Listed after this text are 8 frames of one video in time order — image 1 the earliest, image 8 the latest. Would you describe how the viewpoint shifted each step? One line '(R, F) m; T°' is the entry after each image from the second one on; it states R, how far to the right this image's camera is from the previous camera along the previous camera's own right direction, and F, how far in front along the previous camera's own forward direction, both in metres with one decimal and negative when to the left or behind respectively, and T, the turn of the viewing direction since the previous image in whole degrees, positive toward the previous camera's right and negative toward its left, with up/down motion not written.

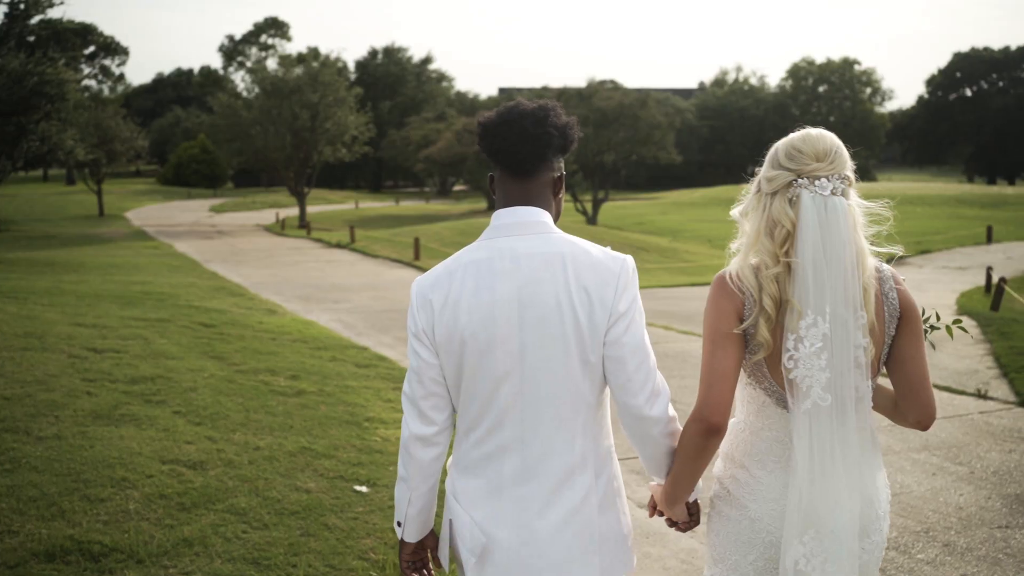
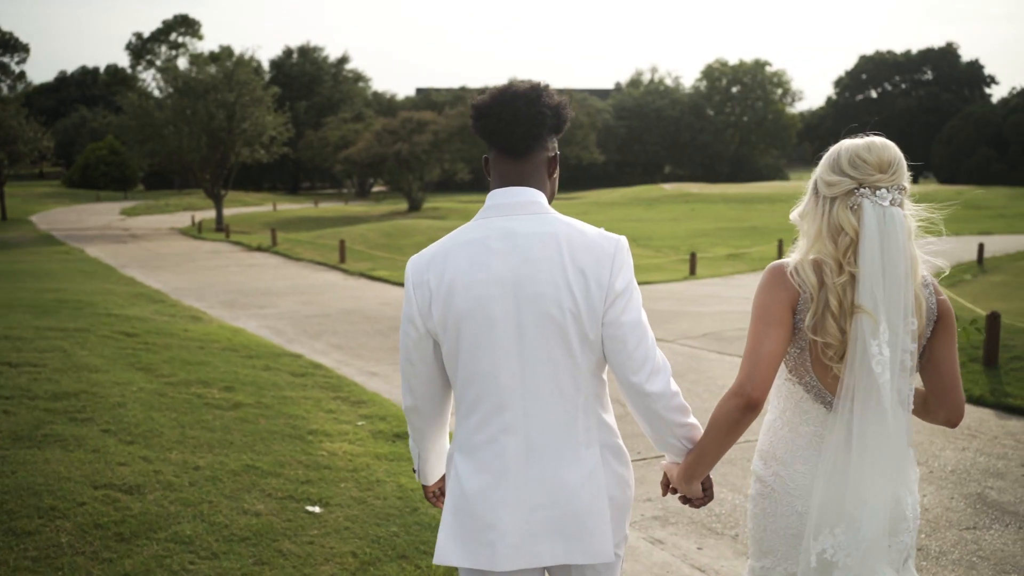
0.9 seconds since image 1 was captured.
(-0.2, +0.3) m; +5°
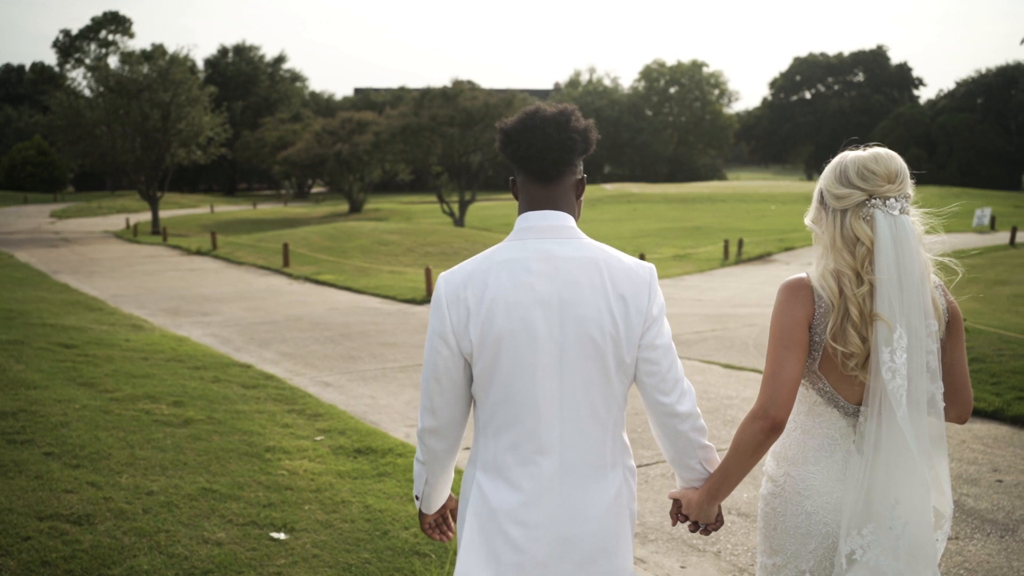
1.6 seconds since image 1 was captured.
(-0.2, +0.2) m; +3°
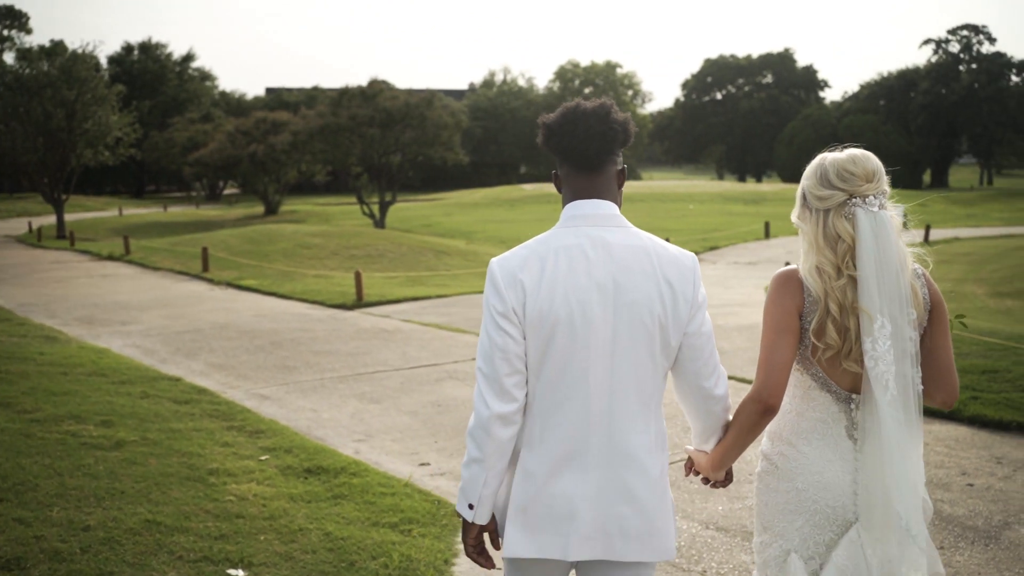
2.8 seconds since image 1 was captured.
(-0.3, +0.3) m; +5°
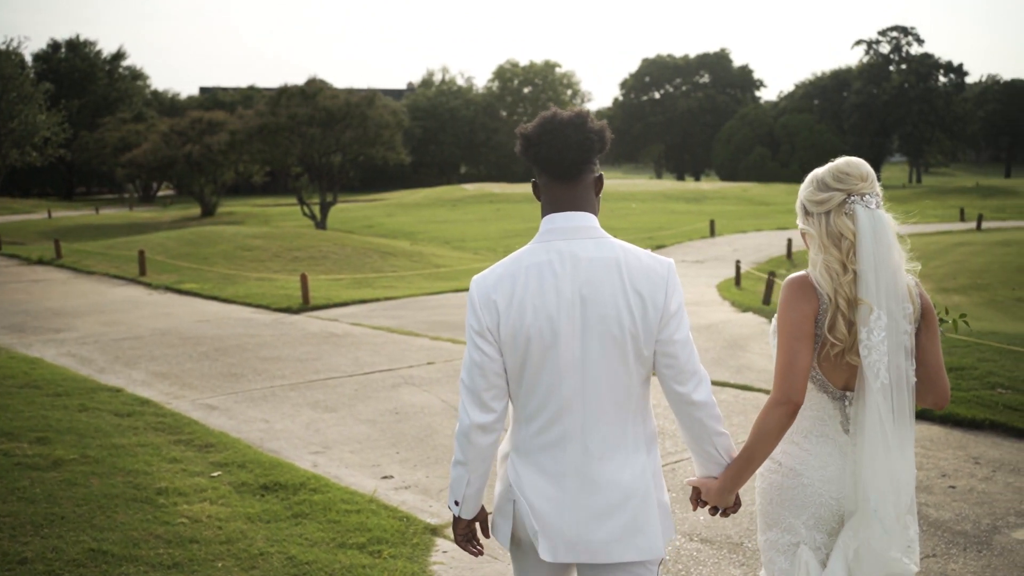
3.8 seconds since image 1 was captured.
(-0.2, +0.3) m; +3°
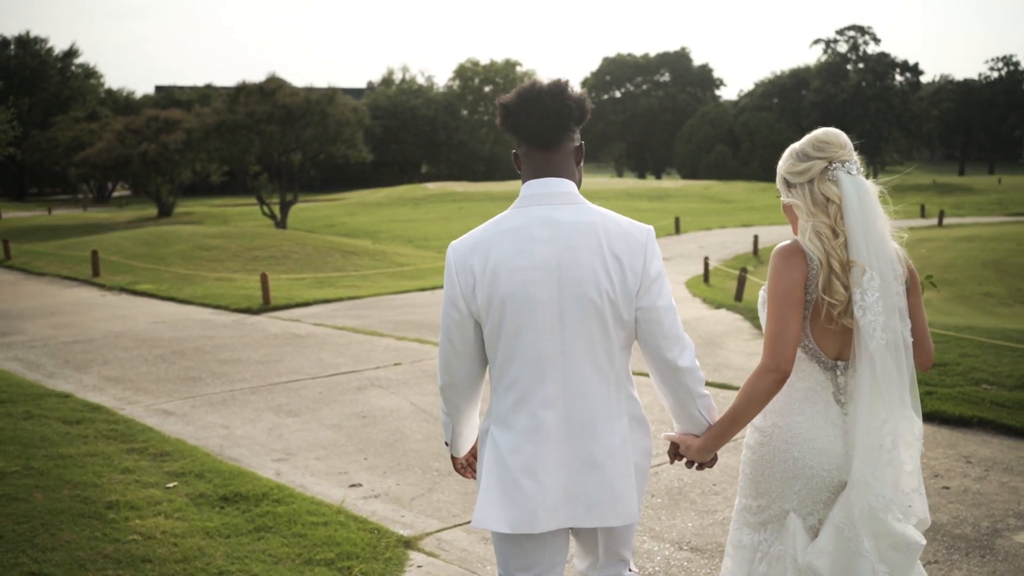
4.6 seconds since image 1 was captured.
(-0.1, +0.3) m; +2°
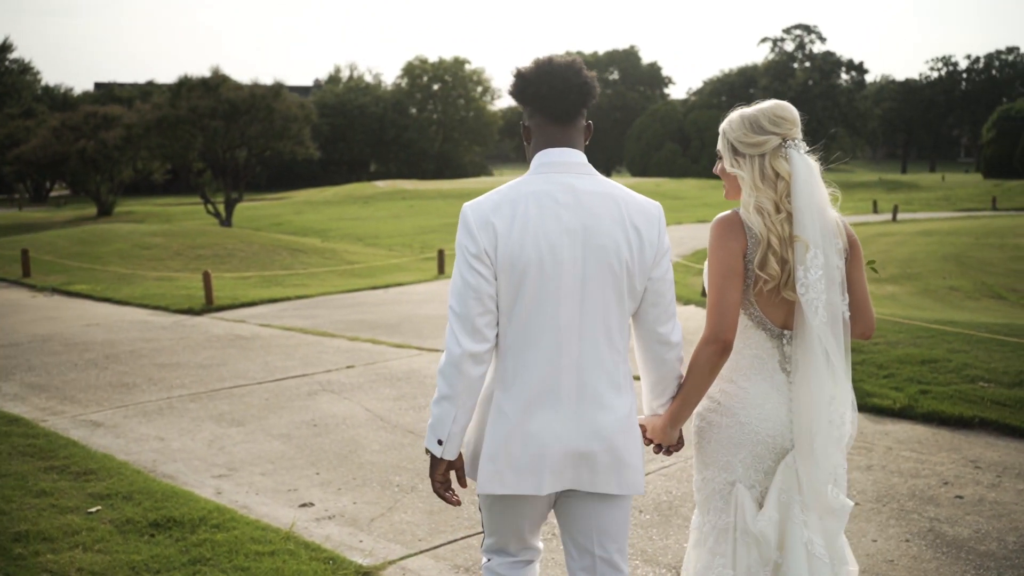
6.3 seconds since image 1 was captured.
(-0.1, +0.6) m; +3°
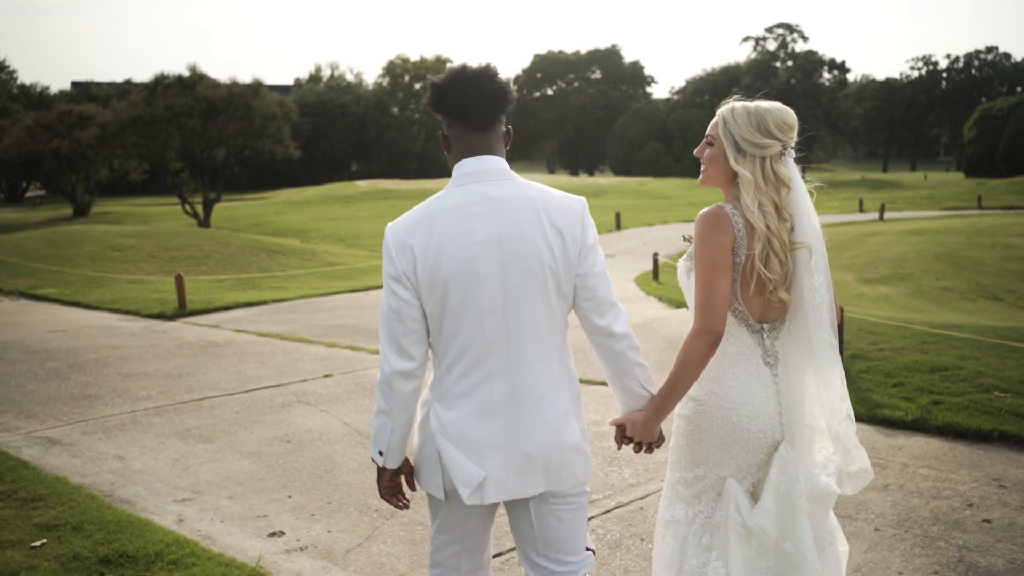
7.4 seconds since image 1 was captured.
(0.0, +0.4) m; +1°
